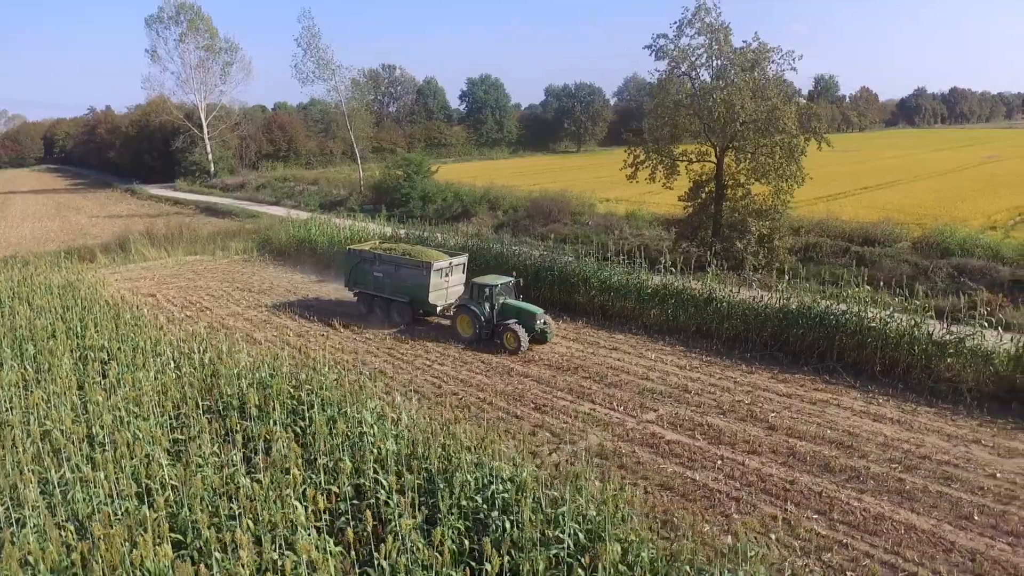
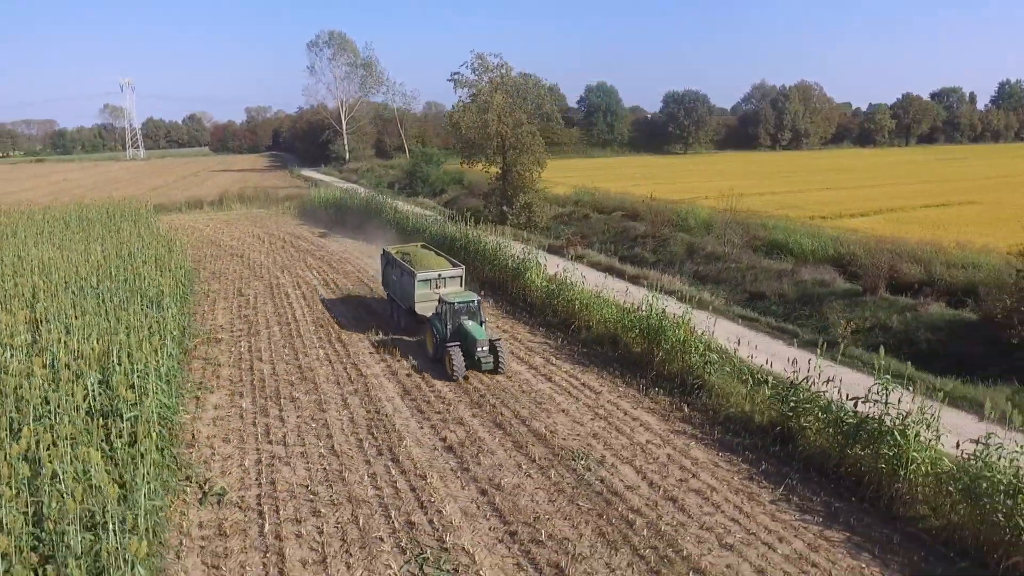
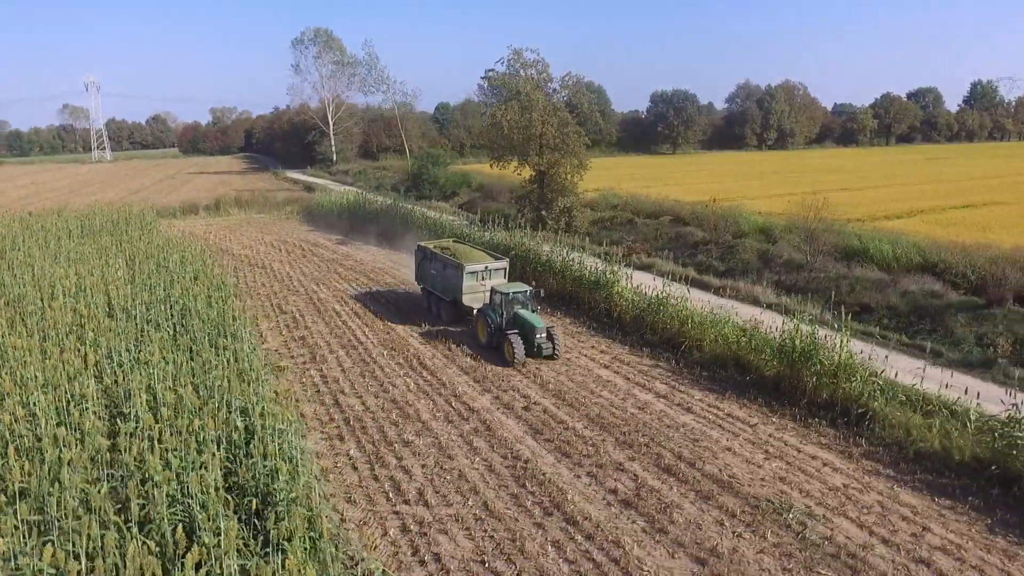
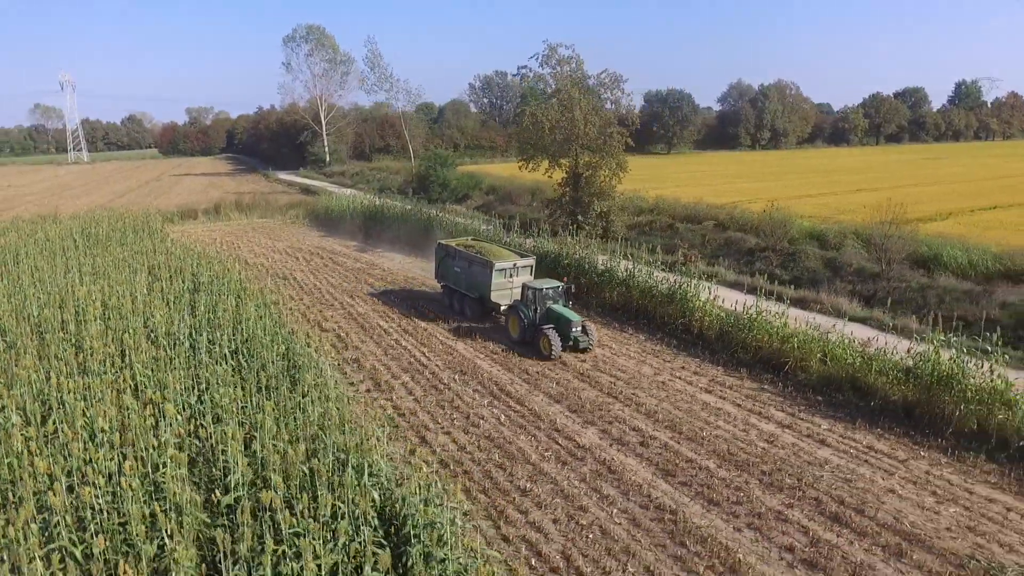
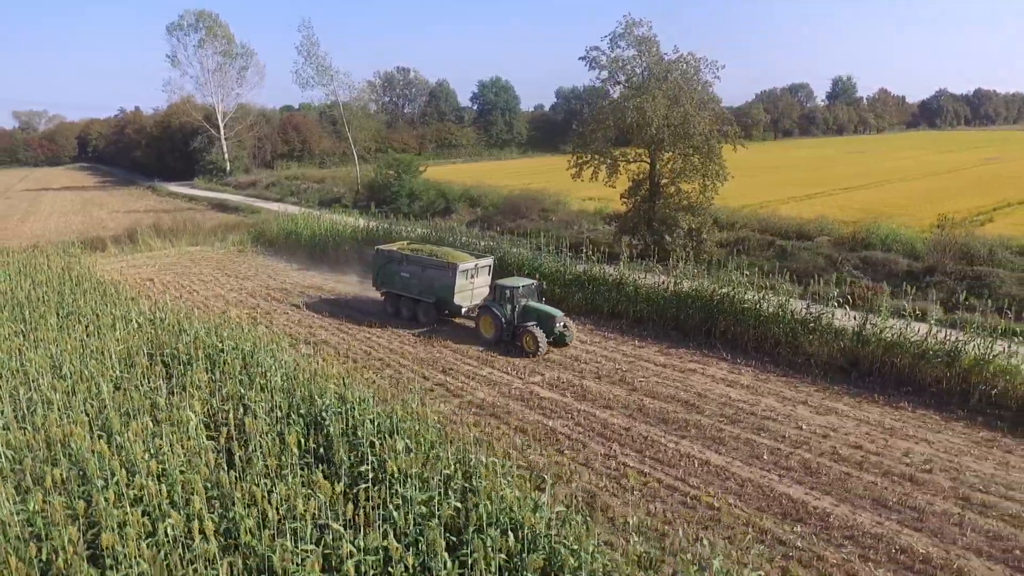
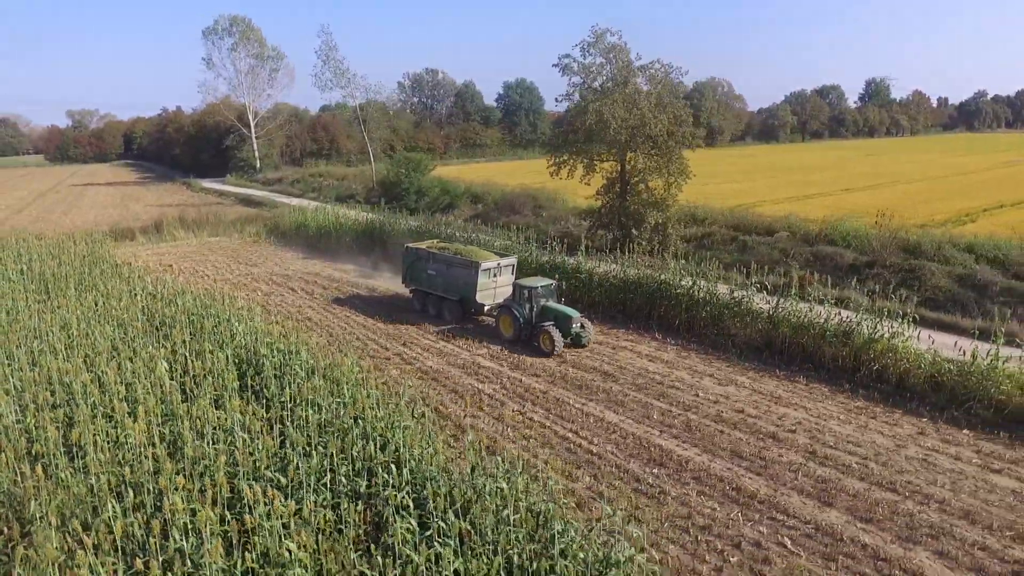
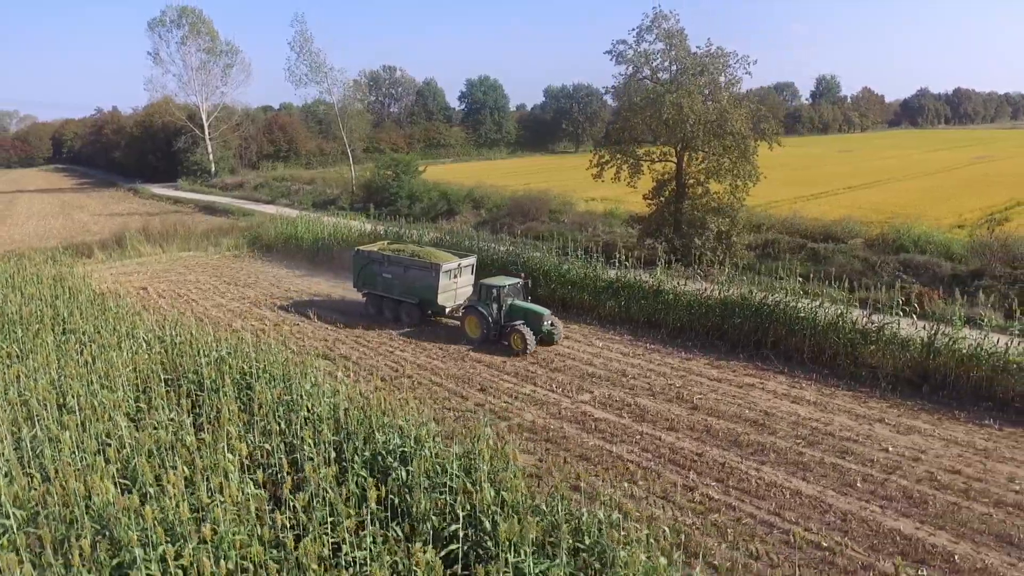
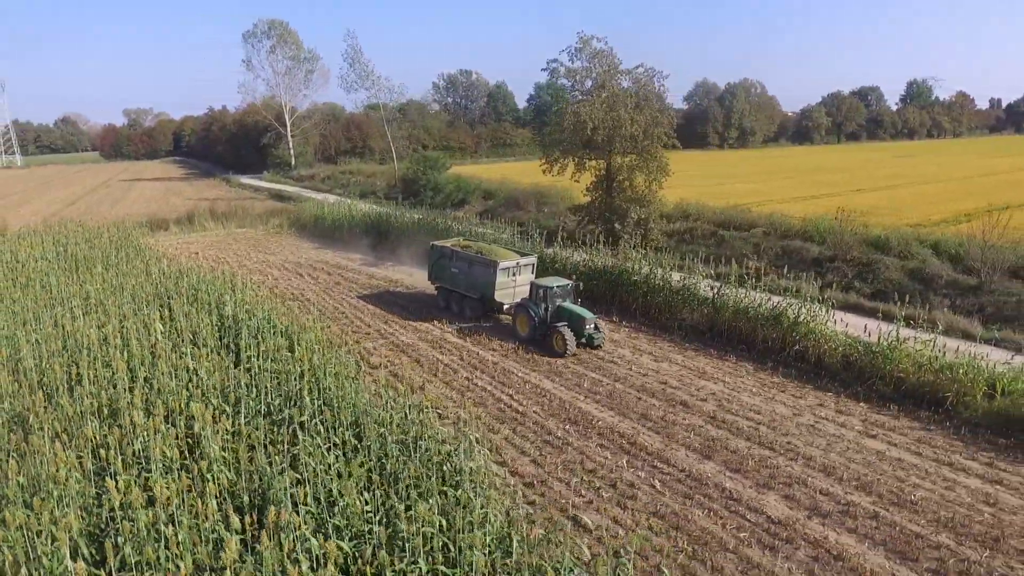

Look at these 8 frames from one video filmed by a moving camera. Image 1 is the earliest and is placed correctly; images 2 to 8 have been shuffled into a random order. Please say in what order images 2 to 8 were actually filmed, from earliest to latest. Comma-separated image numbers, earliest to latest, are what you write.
7, 5, 6, 8, 4, 3, 2
